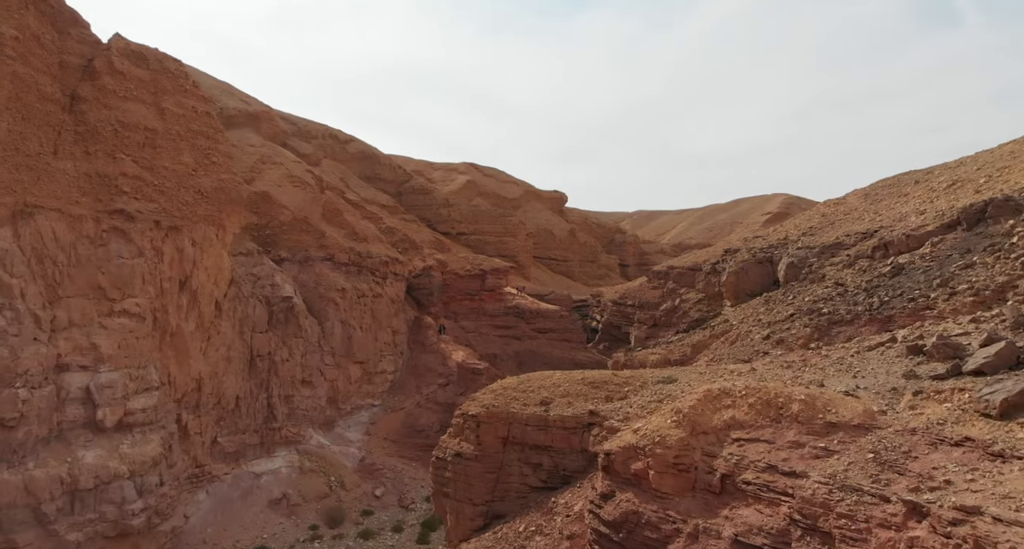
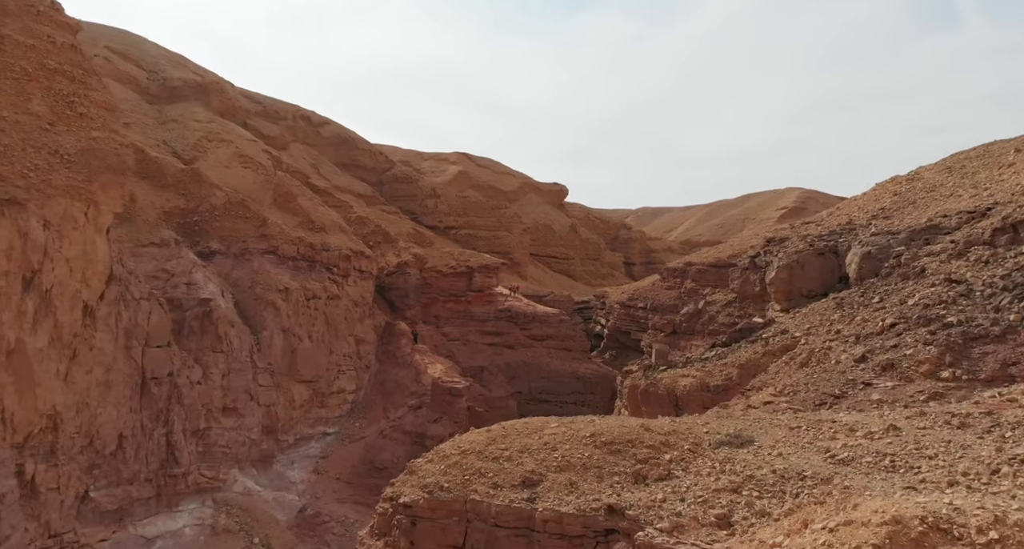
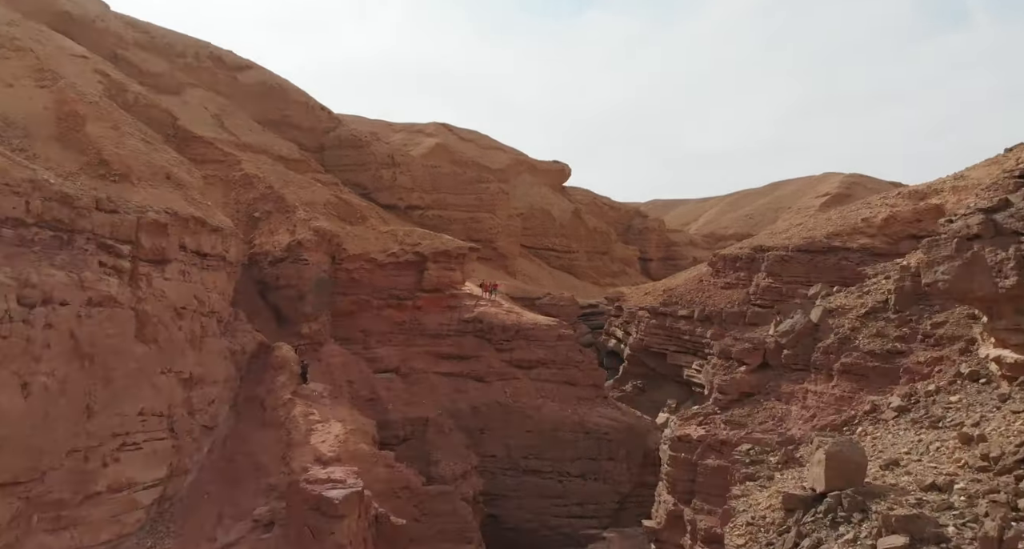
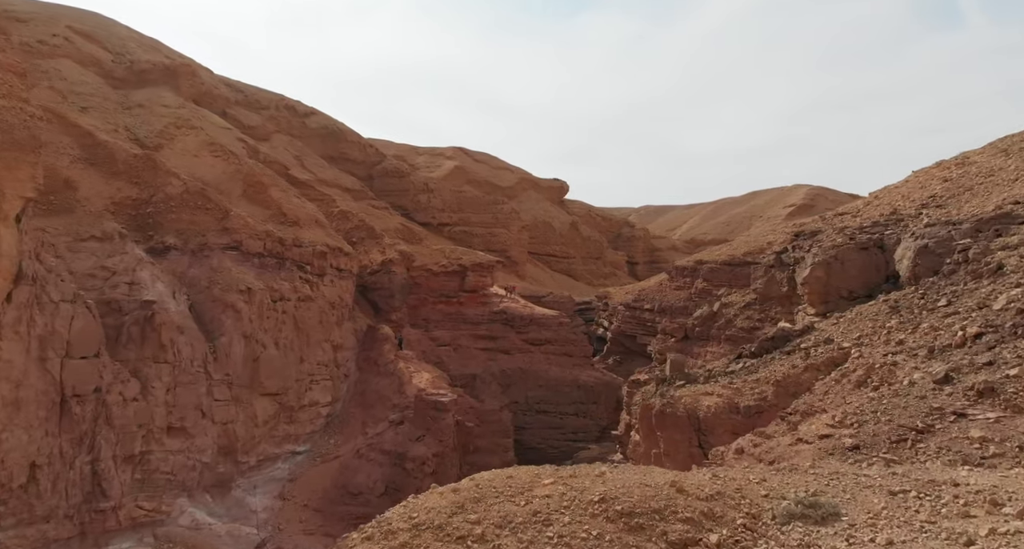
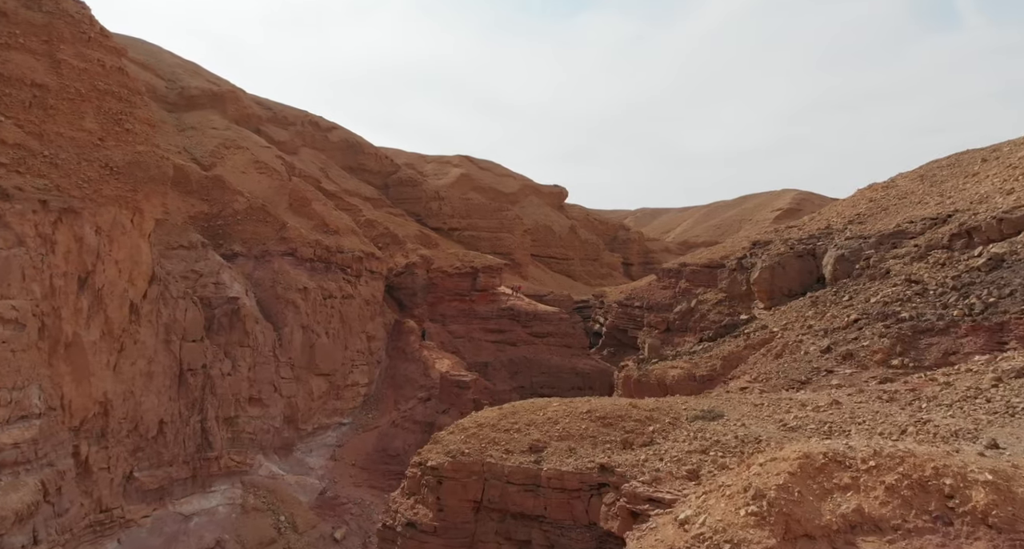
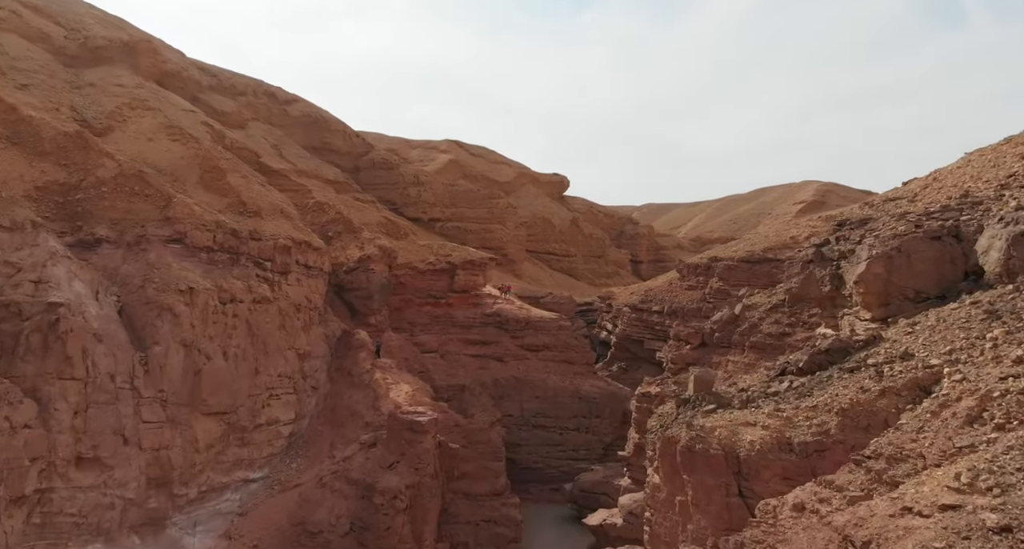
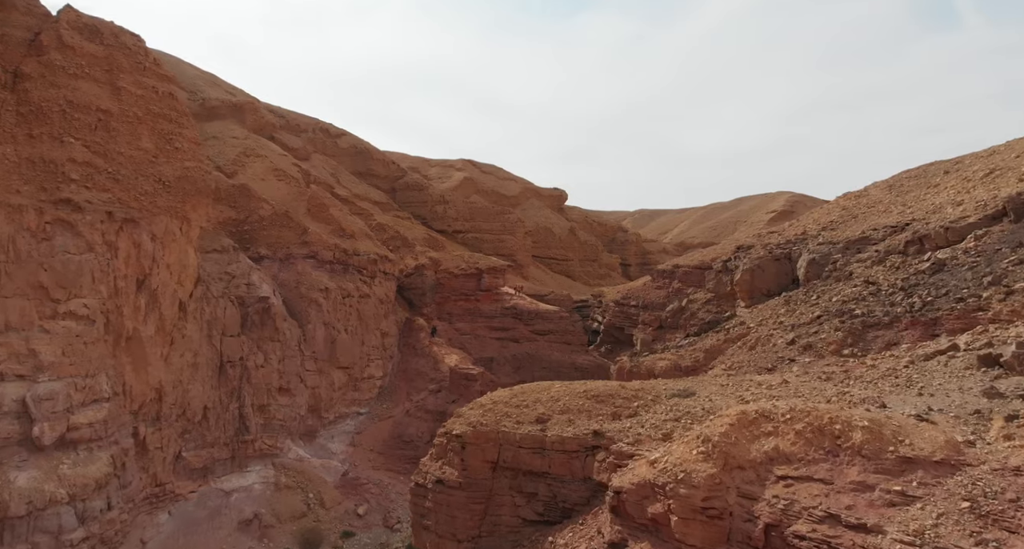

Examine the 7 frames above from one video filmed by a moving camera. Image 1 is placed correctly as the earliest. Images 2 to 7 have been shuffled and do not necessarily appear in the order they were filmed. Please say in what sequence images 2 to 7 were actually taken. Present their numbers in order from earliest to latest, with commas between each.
7, 5, 2, 4, 6, 3
